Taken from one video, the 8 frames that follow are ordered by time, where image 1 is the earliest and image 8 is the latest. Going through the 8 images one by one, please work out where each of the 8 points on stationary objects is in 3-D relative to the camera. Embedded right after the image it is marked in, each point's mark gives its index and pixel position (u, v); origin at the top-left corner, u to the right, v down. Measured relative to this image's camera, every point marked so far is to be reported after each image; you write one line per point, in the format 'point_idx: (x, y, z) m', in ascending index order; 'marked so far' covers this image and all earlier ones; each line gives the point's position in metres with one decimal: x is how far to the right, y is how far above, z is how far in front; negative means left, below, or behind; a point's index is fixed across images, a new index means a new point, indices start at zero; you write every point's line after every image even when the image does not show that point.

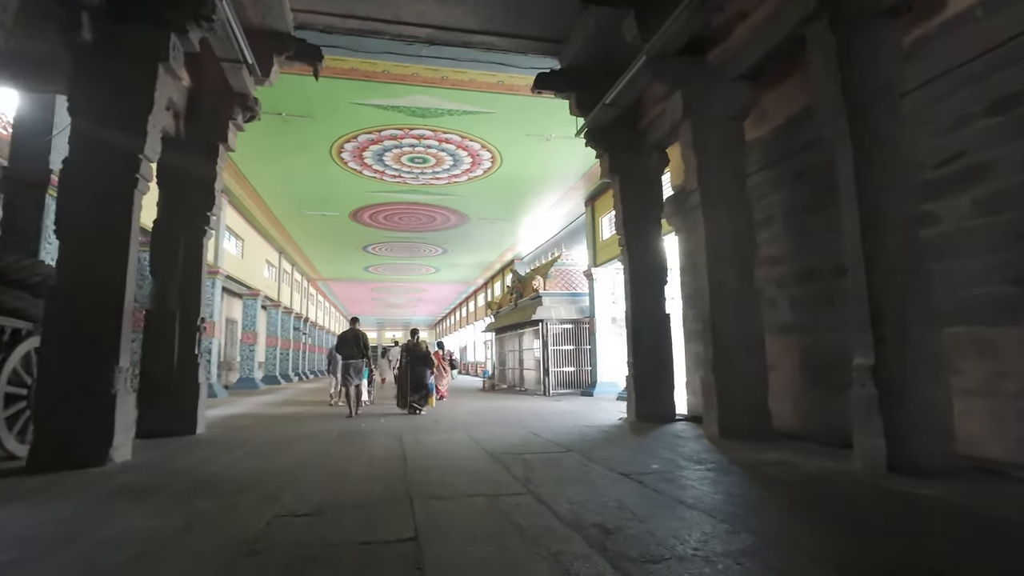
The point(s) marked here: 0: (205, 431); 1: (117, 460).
0: (-3.3, -1.6, +5.9) m
1: (-2.9, -1.3, +4.0) m
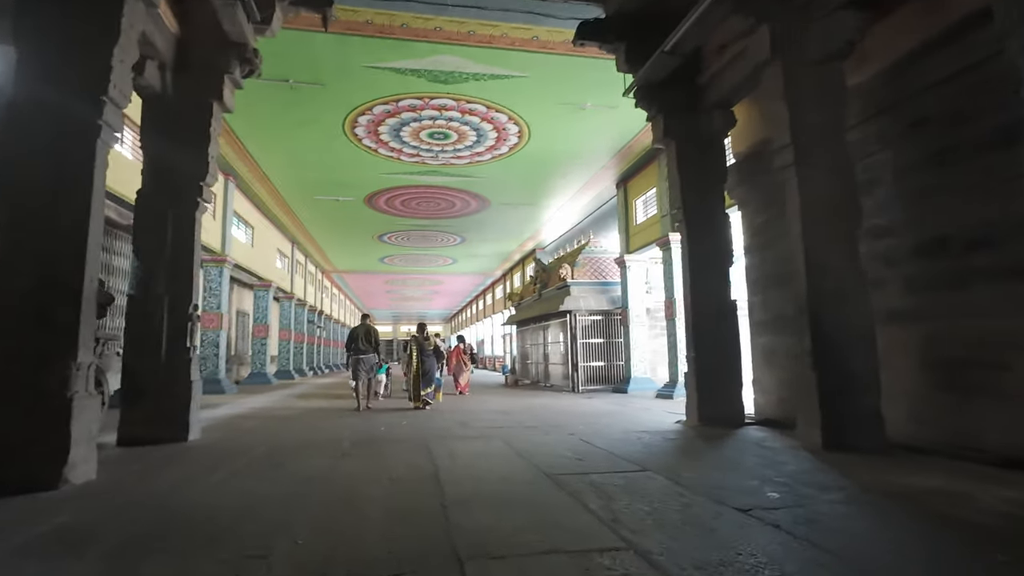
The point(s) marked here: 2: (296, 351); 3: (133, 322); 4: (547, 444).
0: (-2.9, -1.4, +5.1) m
1: (-2.6, -1.1, +3.2) m
2: (-7.9, -2.3, +19.8) m
3: (-3.4, -0.3, +4.8) m
4: (+0.3, -1.3, +4.6) m
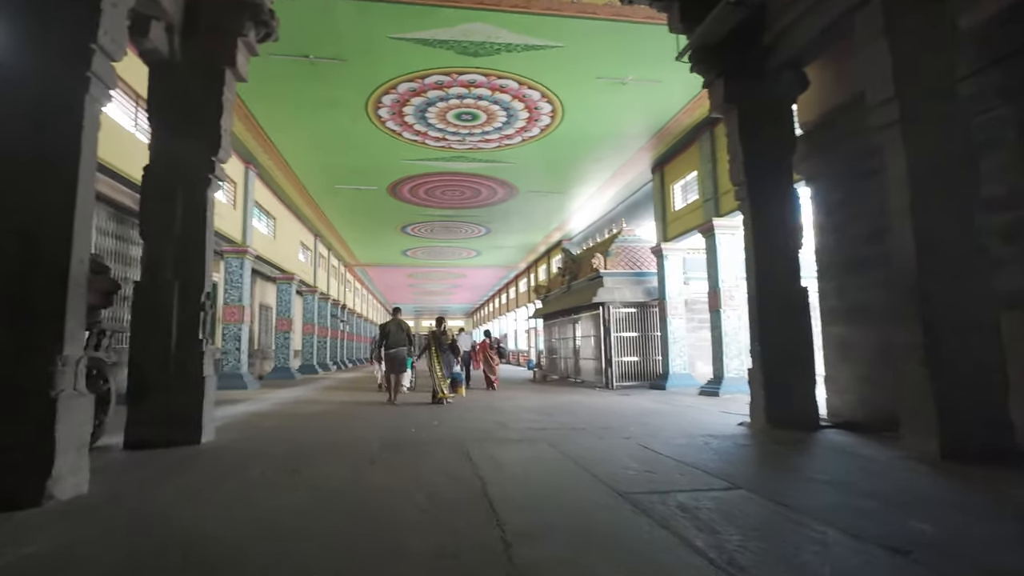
0: (-2.5, -1.3, +4.6) m
1: (-2.3, -1.0, +2.7) m
2: (-6.9, -2.1, +19.6) m
3: (-3.0, -0.2, +4.4) m
4: (+0.7, -1.2, +4.0) m
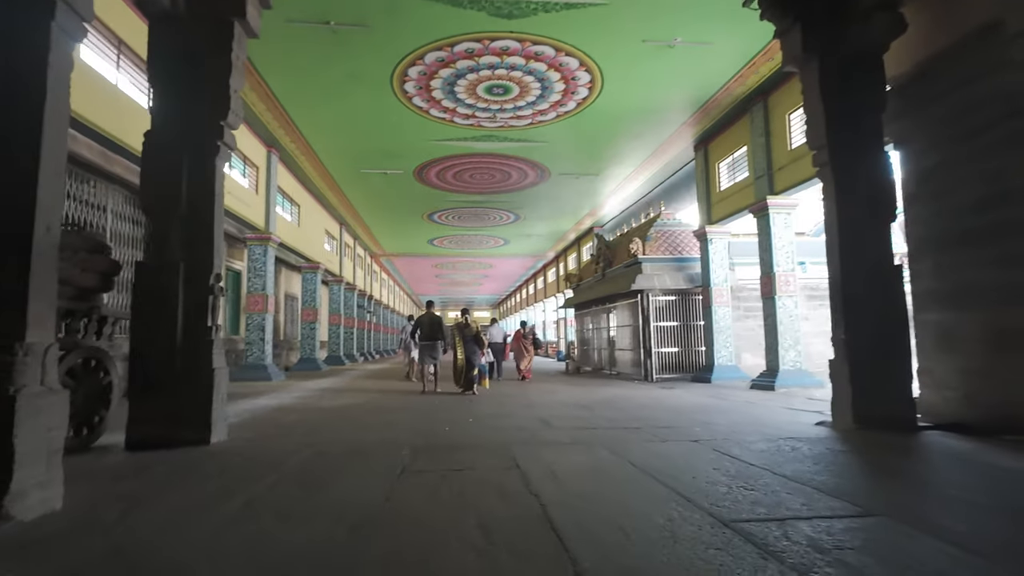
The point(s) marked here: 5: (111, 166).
0: (-2.2, -1.1, +4.1) m
1: (-2.0, -0.9, +2.2) m
2: (-5.9, -1.7, +19.3) m
3: (-2.7, -0.1, +3.9) m
4: (+1.0, -1.0, +3.4) m
5: (-4.7, +1.5, +6.3) m
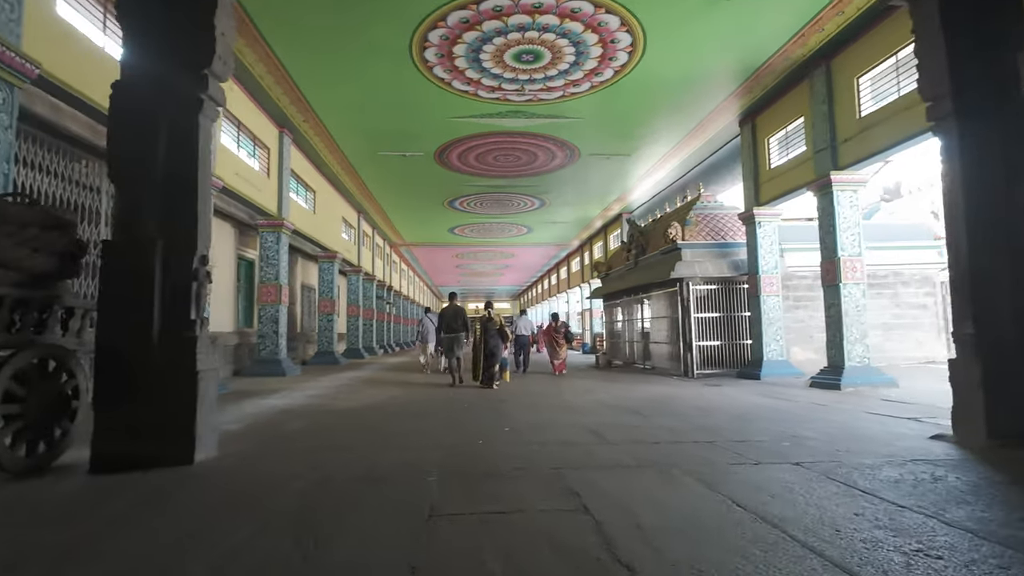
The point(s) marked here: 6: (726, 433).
0: (-1.8, -1.0, +3.4) m
1: (-1.7, -0.9, +1.5) m
2: (-5.1, -1.4, +18.7) m
3: (-2.4, 0.0, +3.2) m
4: (+1.3, -1.0, +2.6) m
5: (-4.3, +1.6, +5.6) m
6: (+1.6, -1.1, +4.1) m
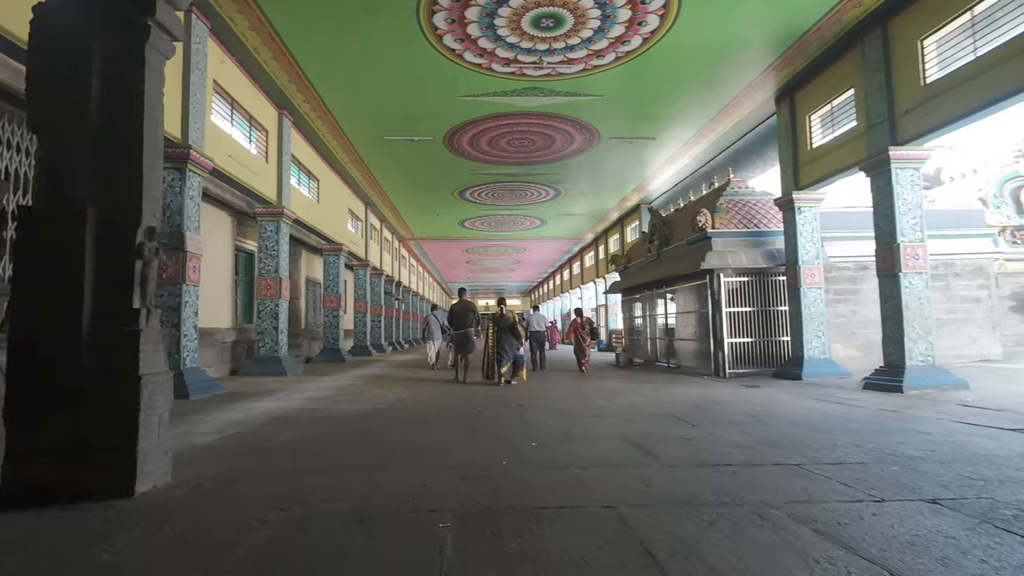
0: (-1.7, -0.9, +2.7) m
1: (-1.6, -0.8, +0.8) m
2: (-4.6, -1.2, +18.0) m
3: (-2.2, +0.1, +2.5) m
4: (+1.4, -0.9, +1.8) m
5: (-4.1, +1.7, +4.9) m
6: (+1.8, -1.0, +3.3) m
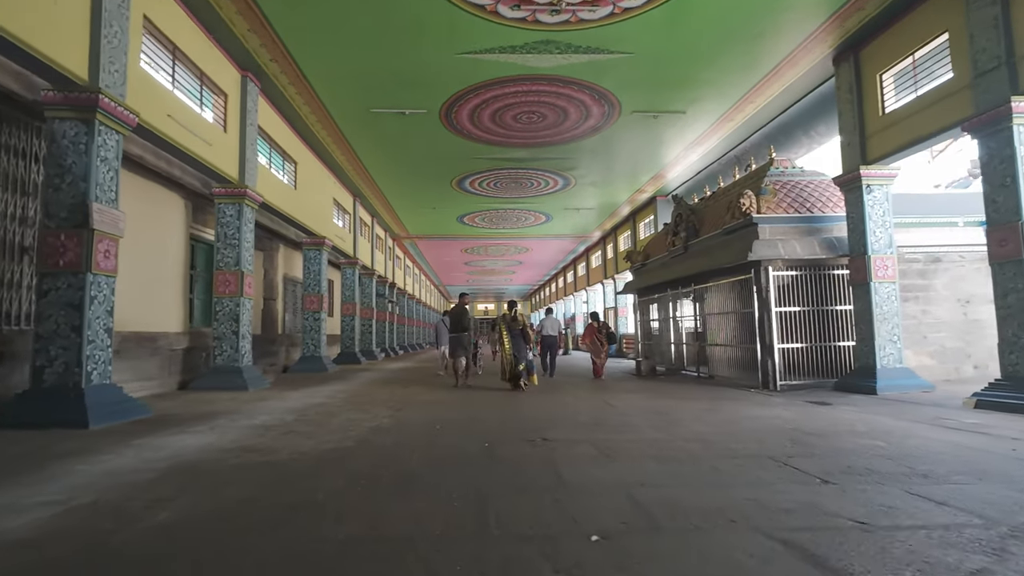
0: (-1.5, -0.8, +1.1) m
1: (-1.4, -0.6, -0.8) m
2: (-4.5, -1.2, +16.4) m
3: (-2.0, +0.2, +0.9) m
4: (+1.6, -0.7, +0.2) m
5: (-4.0, +1.8, +3.4) m
6: (+1.9, -0.9, +1.7) m
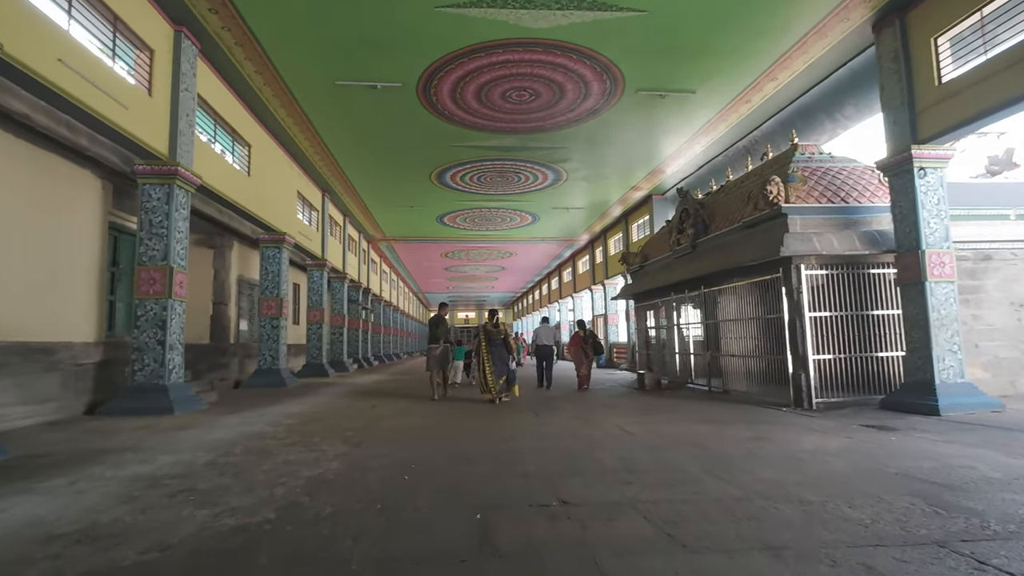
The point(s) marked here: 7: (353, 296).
0: (-1.4, -0.7, -0.3) m
1: (-1.2, -0.5, -2.2) m
2: (-5.0, -1.4, +14.9) m
3: (-1.9, +0.4, -0.5) m
4: (+1.7, -0.6, -1.0) m
5: (-3.9, +1.8, +2.0) m
6: (+2.0, -0.8, +0.5) m
7: (-5.0, -0.2, +17.3) m
